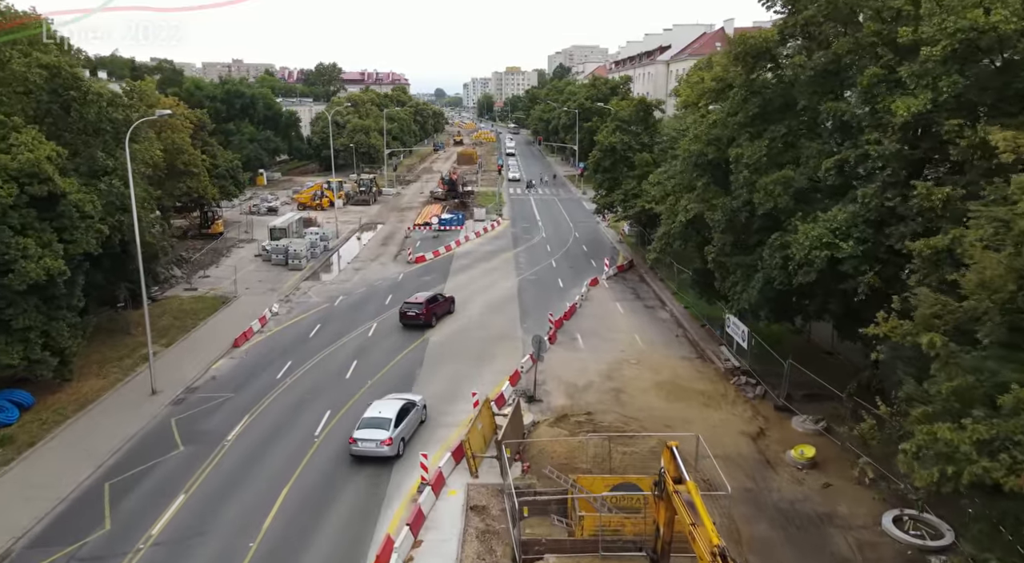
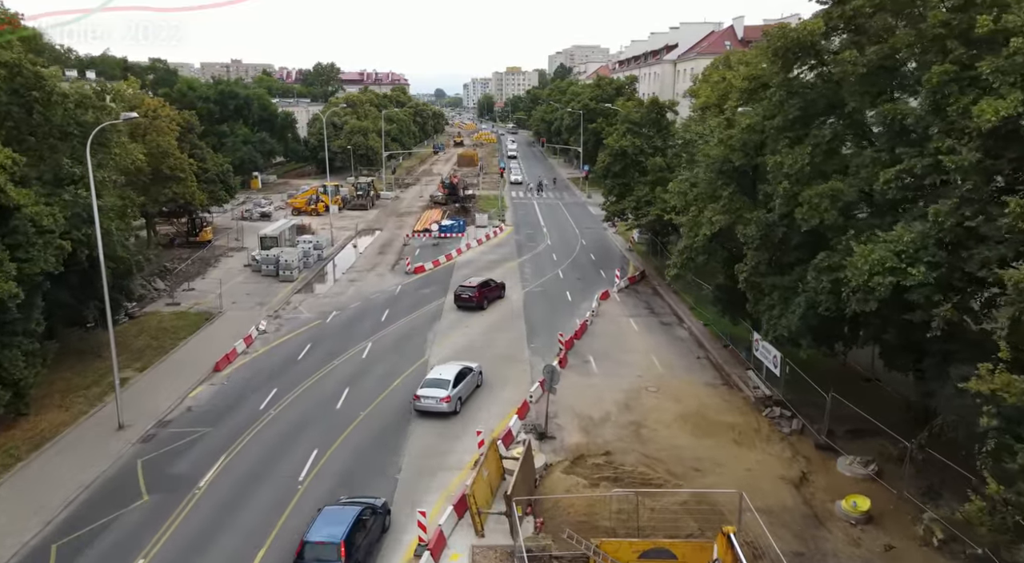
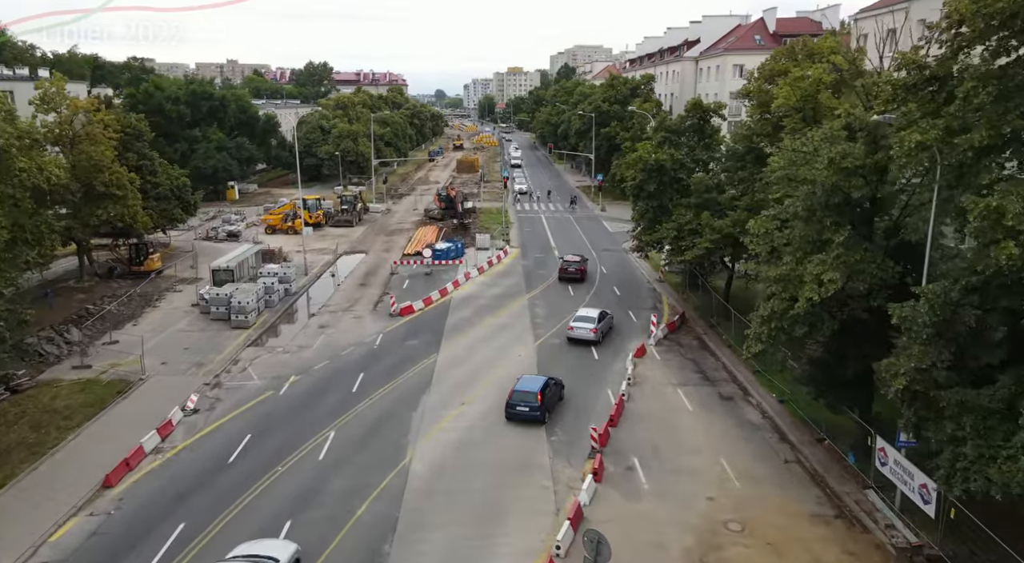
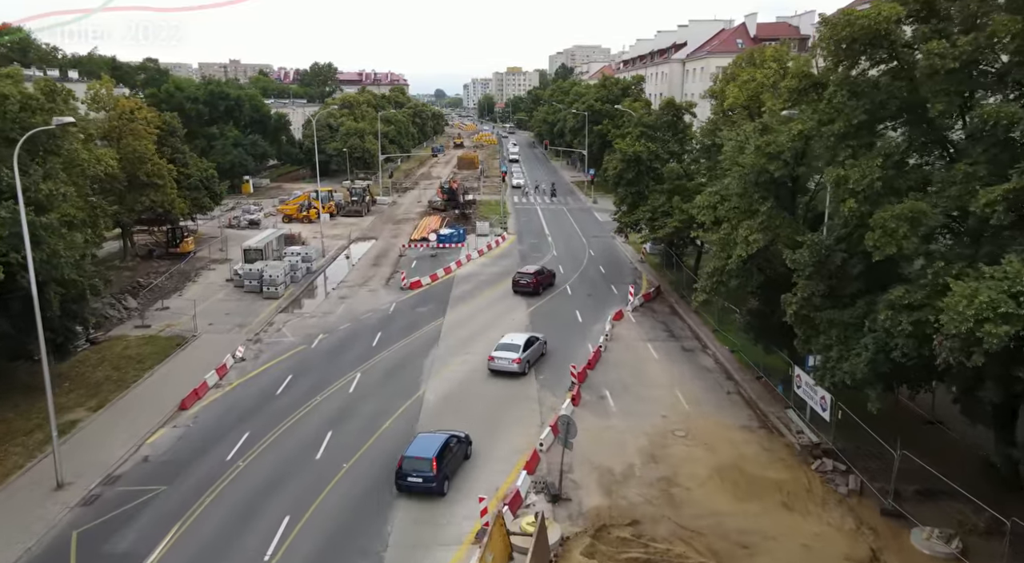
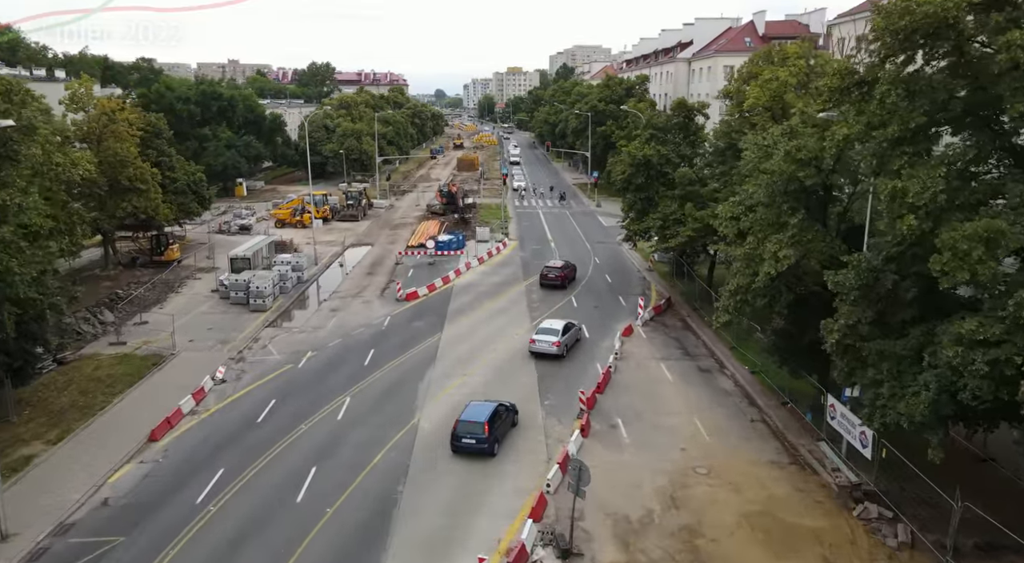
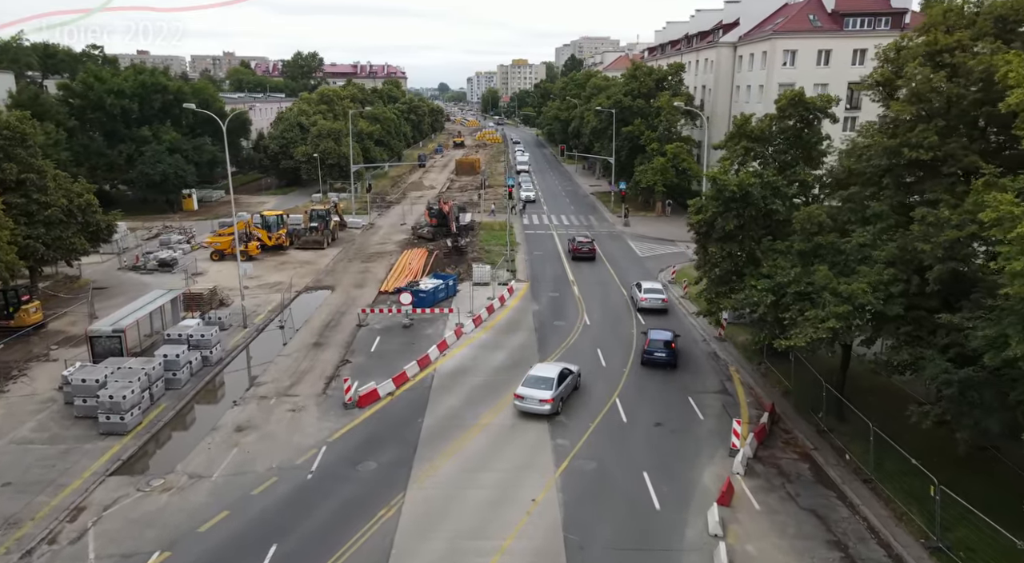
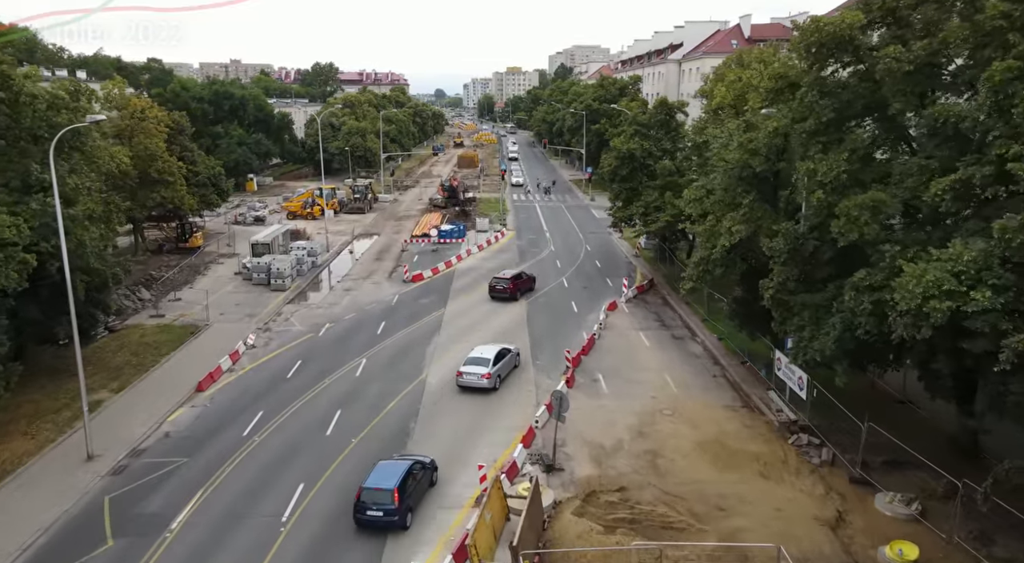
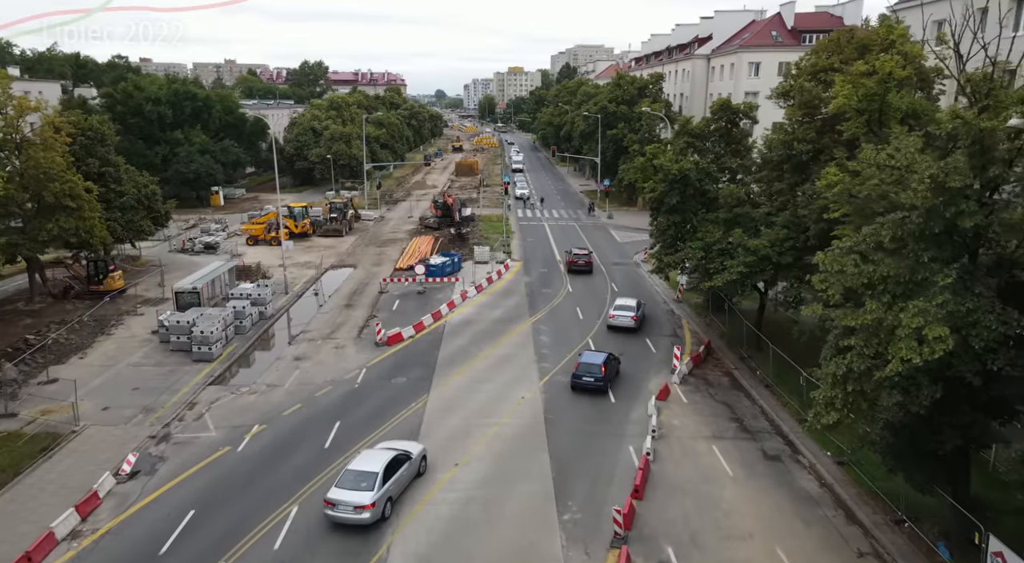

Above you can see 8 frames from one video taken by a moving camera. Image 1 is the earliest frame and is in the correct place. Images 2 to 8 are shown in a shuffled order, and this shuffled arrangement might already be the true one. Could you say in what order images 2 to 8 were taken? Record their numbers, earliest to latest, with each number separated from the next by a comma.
2, 7, 4, 5, 3, 8, 6
